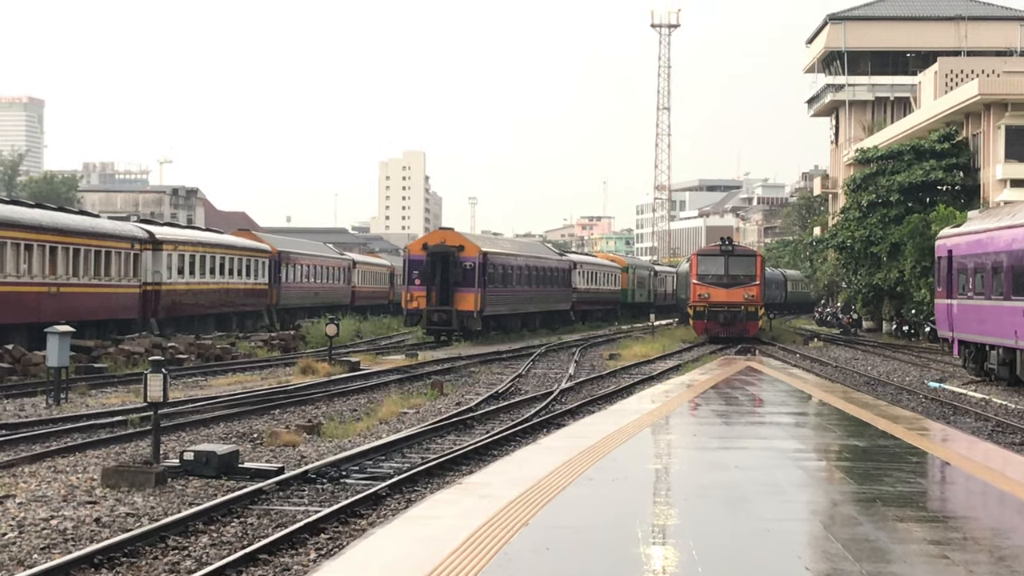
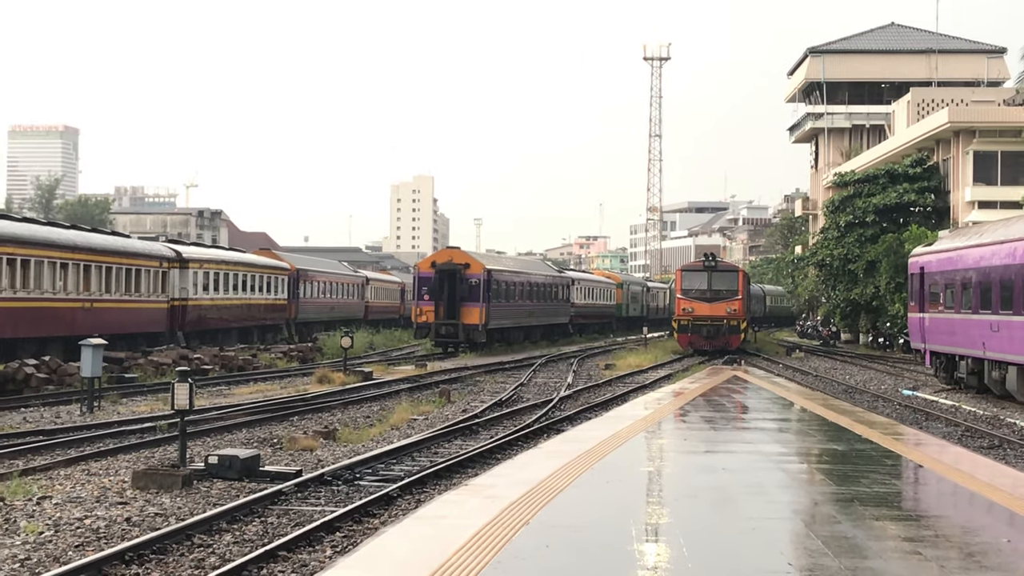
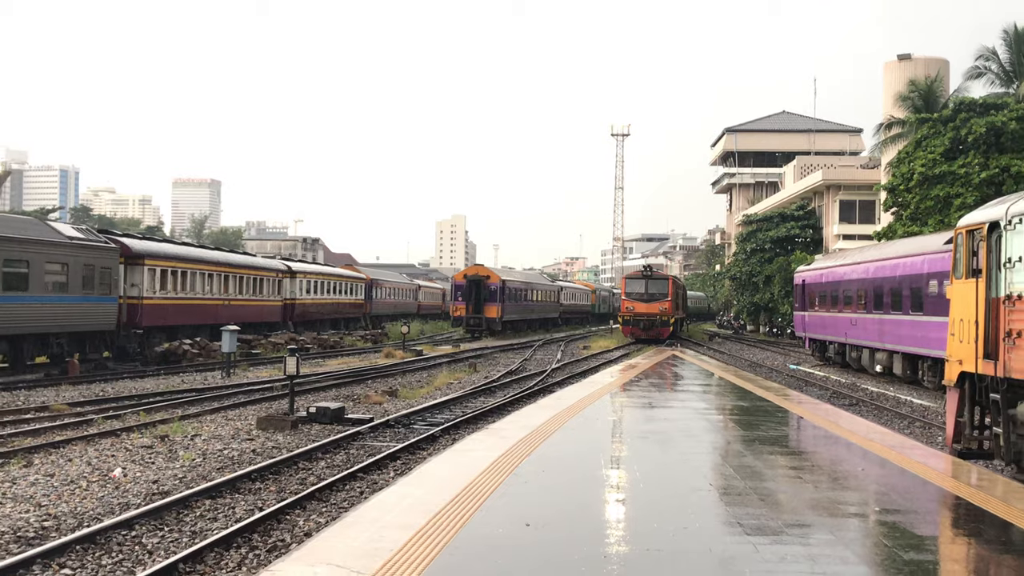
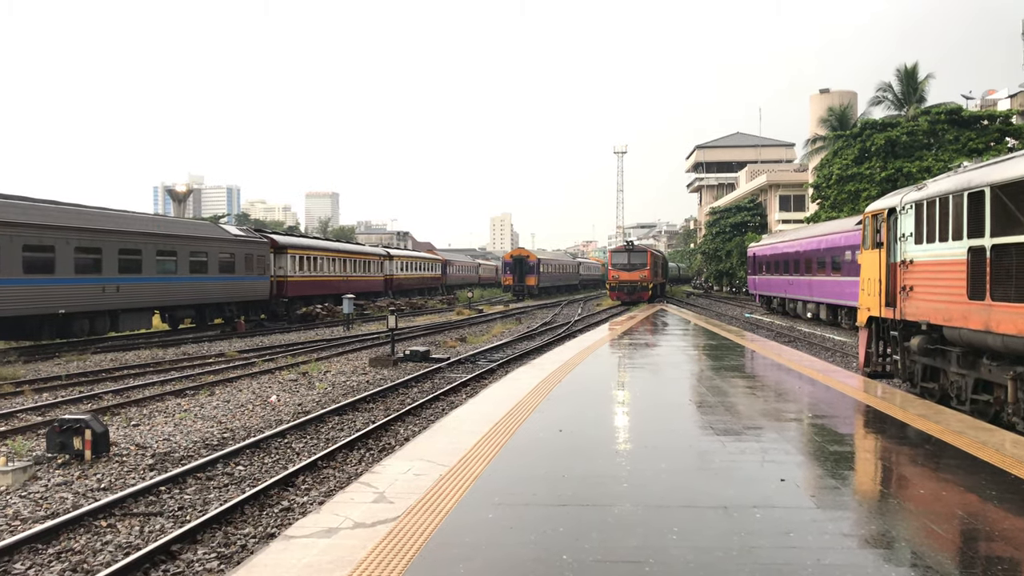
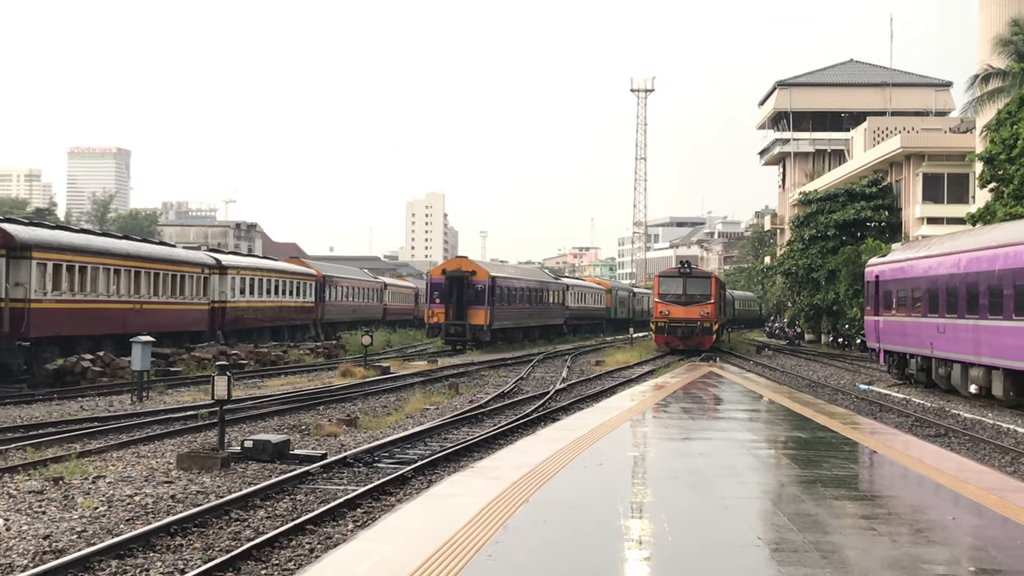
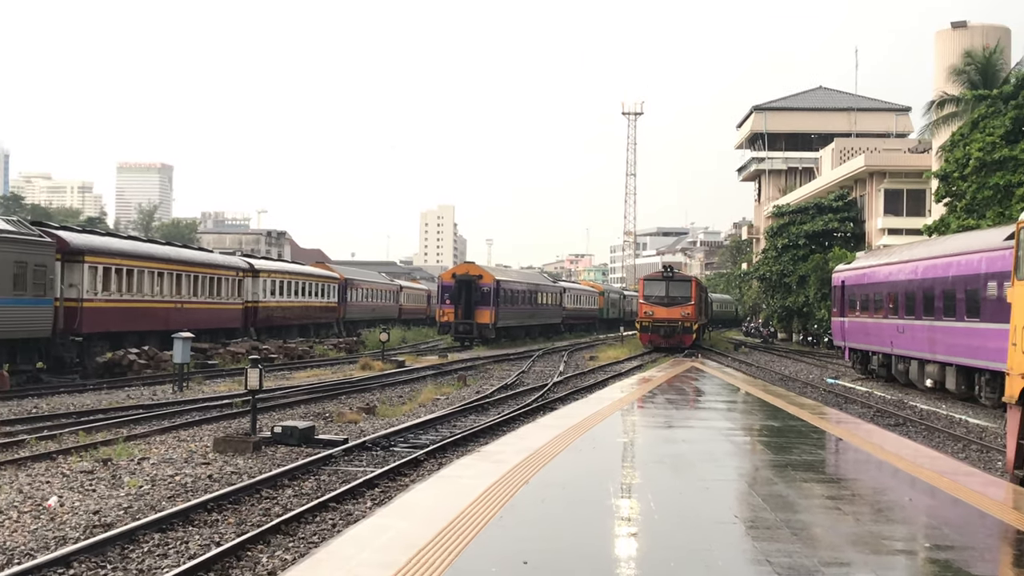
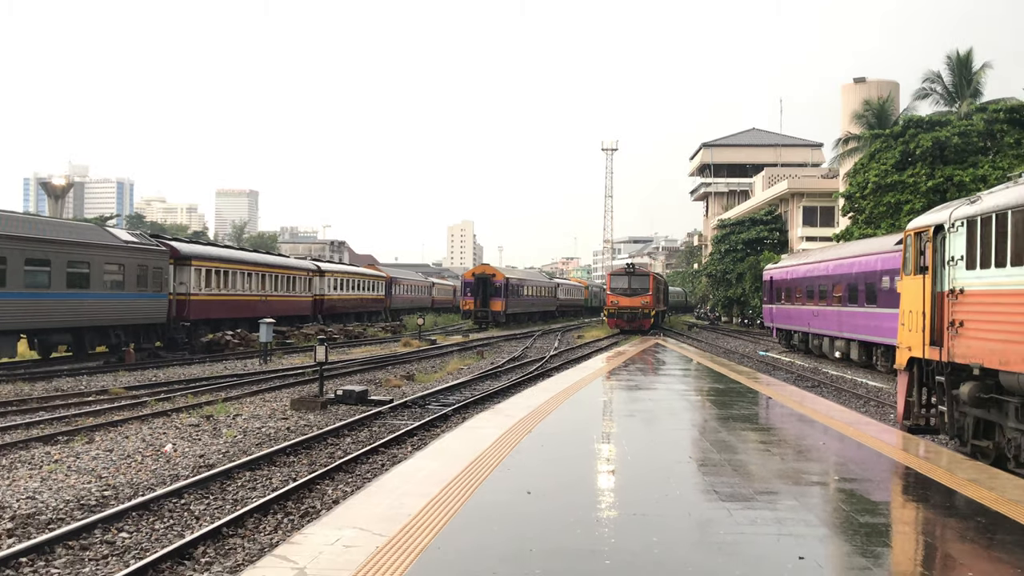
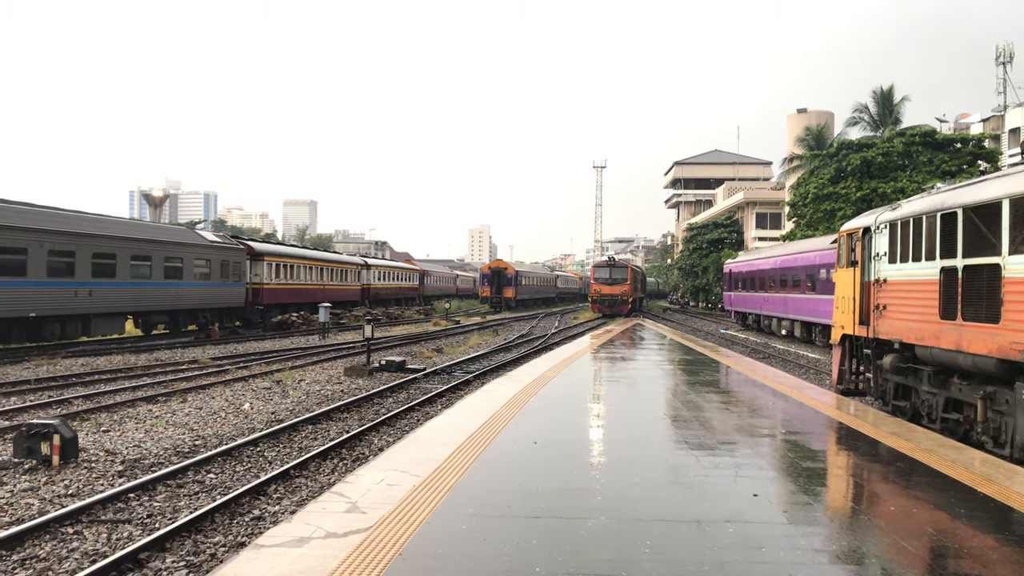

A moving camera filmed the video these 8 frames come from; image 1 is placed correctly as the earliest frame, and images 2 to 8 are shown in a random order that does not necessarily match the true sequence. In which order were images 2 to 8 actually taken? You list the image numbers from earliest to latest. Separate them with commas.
2, 5, 6, 3, 7, 8, 4
